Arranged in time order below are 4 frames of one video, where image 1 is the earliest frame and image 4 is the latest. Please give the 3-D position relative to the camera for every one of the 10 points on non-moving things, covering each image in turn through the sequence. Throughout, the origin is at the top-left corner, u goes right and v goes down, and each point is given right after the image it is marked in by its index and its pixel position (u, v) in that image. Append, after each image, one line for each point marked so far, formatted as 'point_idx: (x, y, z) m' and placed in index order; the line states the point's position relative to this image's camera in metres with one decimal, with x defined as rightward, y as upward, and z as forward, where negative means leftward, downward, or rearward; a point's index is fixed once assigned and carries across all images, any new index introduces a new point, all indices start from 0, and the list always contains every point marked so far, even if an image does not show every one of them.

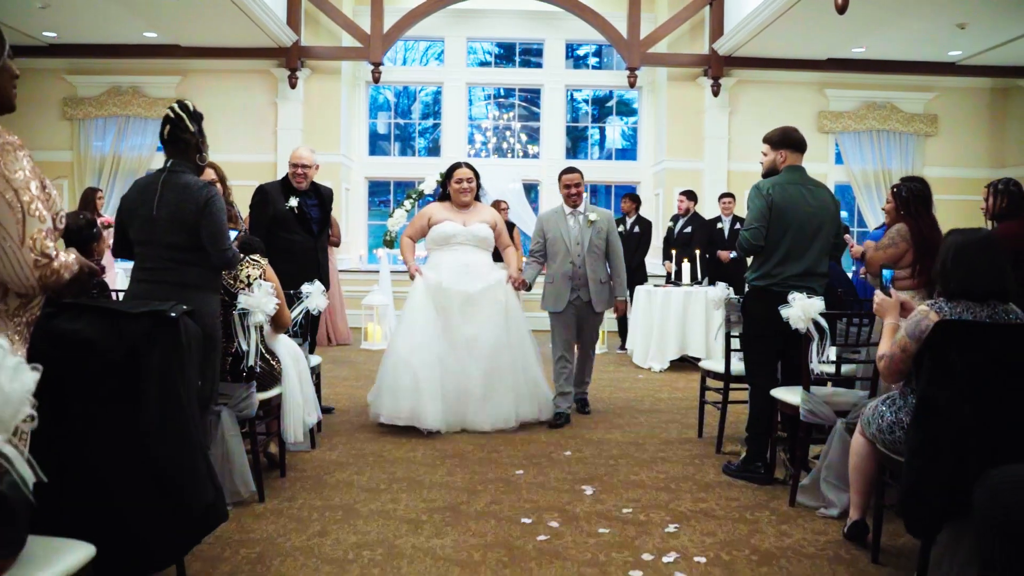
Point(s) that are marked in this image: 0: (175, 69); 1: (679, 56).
0: (-3.4, +2.2, +9.3) m
1: (+1.6, +2.2, +8.8) m
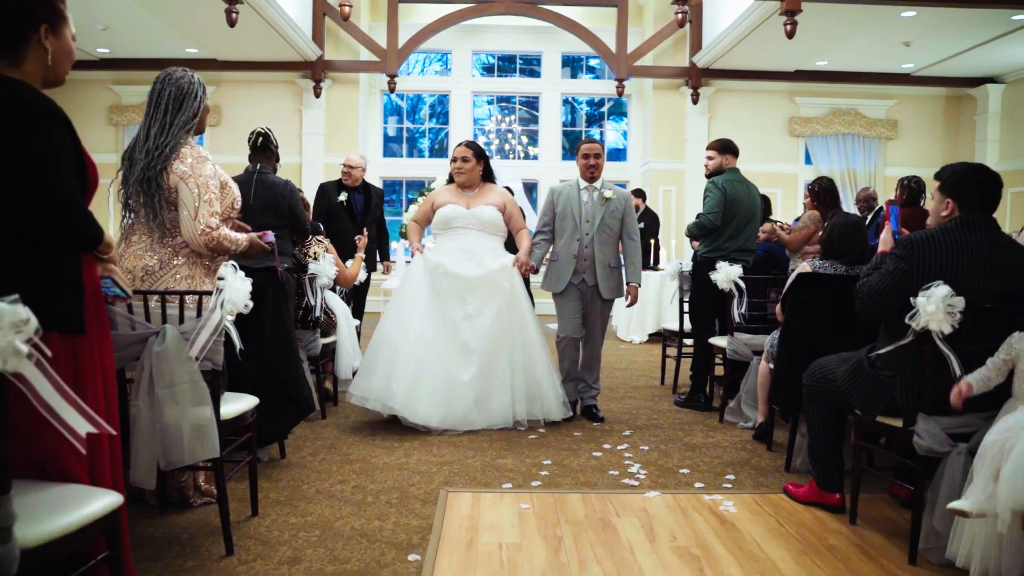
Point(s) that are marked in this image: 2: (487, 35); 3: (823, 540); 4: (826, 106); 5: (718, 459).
0: (-3.4, +2.3, +10.3) m
1: (+1.6, +2.3, +9.9) m
2: (-0.3, +3.0, +11.1) m
3: (+0.8, -0.7, +2.5) m
4: (+3.6, +2.1, +10.6) m
5: (+0.8, -0.6, +3.4) m
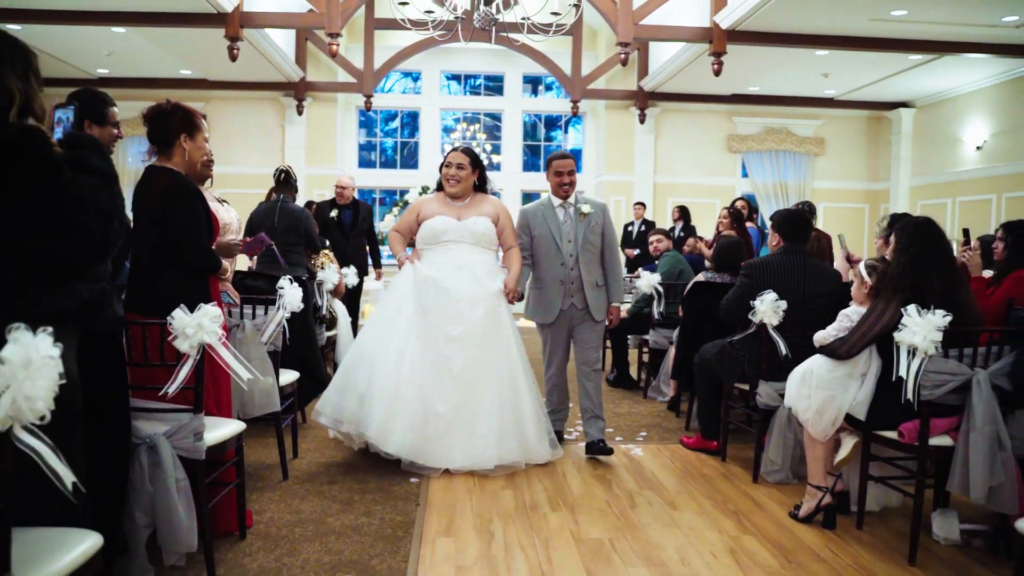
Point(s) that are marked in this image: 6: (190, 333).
0: (-3.8, +2.3, +11.2) m
1: (+1.2, +2.3, +11.0) m
2: (-0.7, +3.0, +12.1) m
3: (+0.7, -0.7, +3.6) m
4: (+3.1, +2.1, +11.7) m
5: (+0.6, -0.7, +4.5) m
6: (-0.8, -0.1, +2.2) m
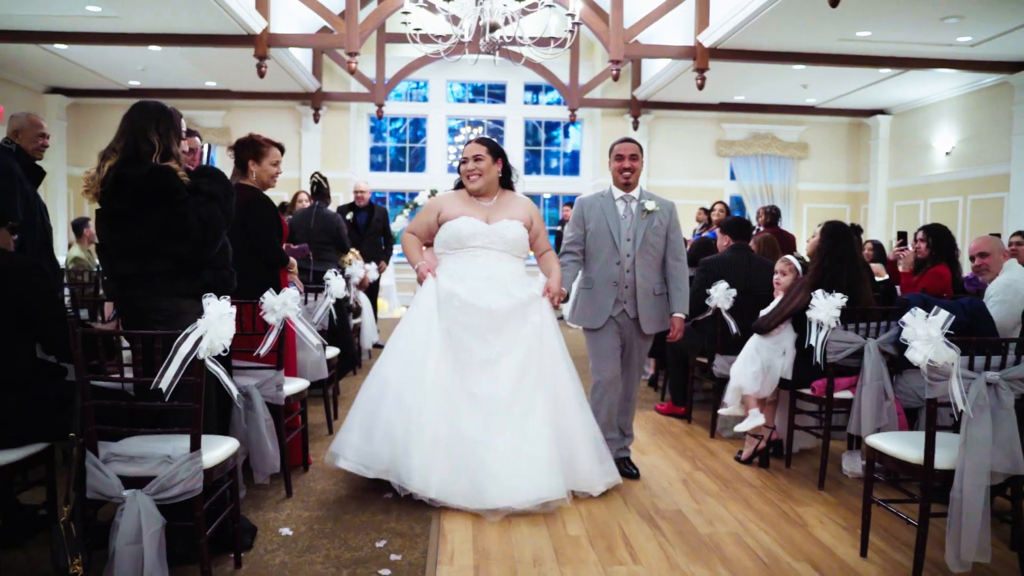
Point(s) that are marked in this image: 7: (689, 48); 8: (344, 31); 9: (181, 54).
0: (-3.8, +2.4, +12.0) m
1: (+1.2, +2.4, +11.7) m
2: (-0.7, +3.1, +12.9) m
3: (+0.7, -0.7, +4.4) m
4: (+3.2, +2.1, +12.5) m
5: (+0.6, -0.6, +5.3) m
6: (-0.8, -0.1, +3.0) m
7: (+1.7, +2.3, +8.8) m
8: (-1.5, +2.4, +8.5) m
9: (-3.3, +2.3, +9.2) m
